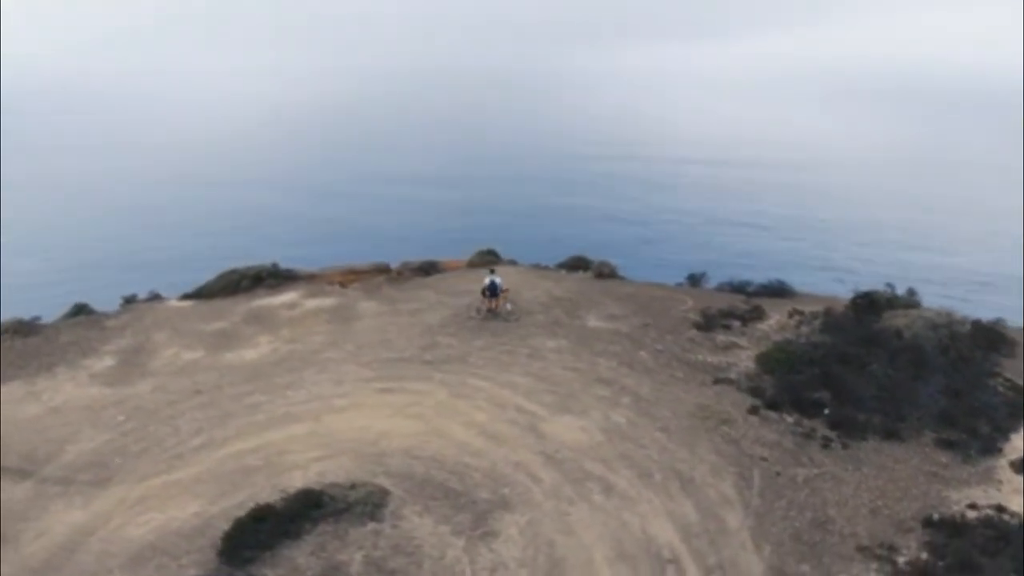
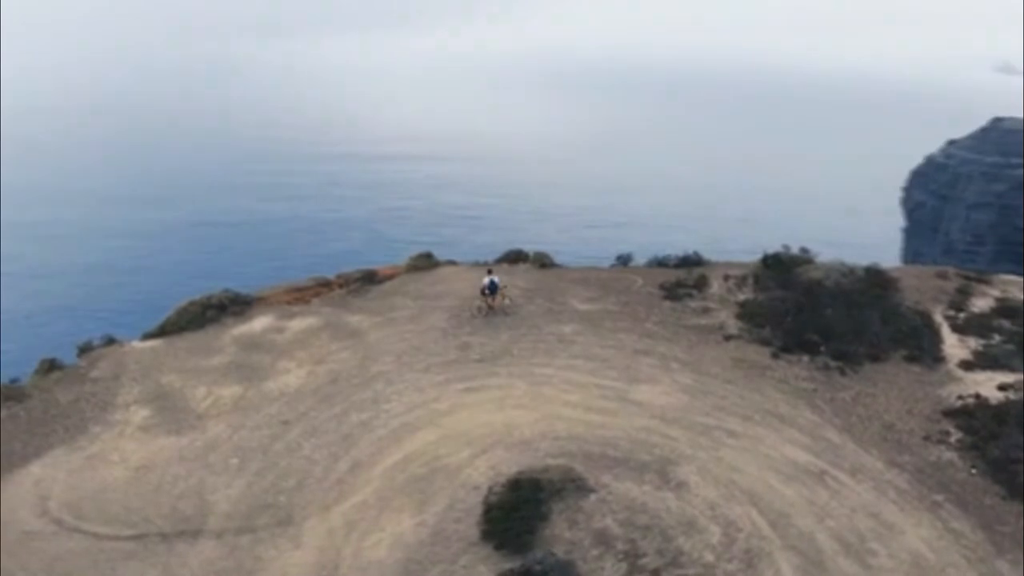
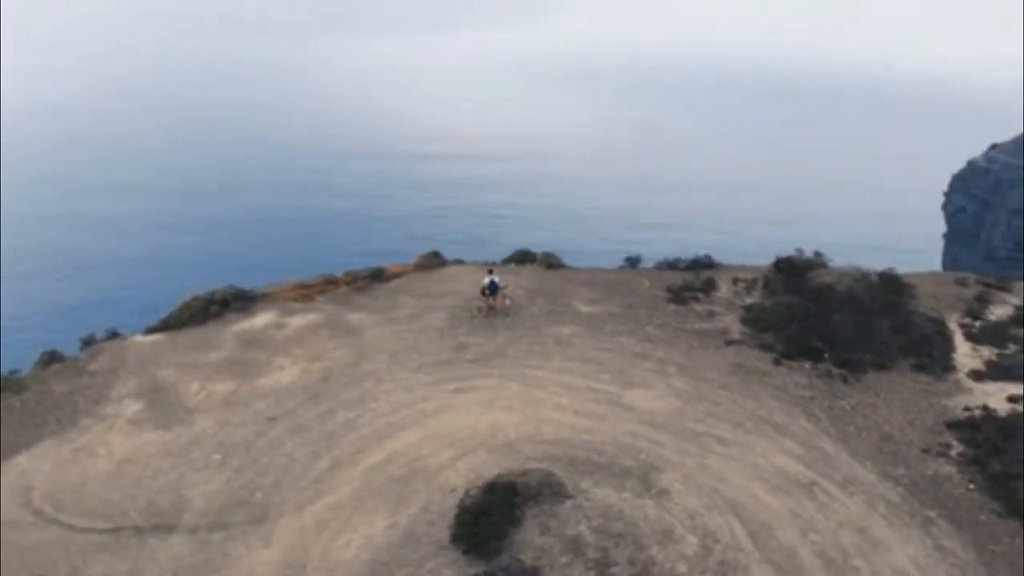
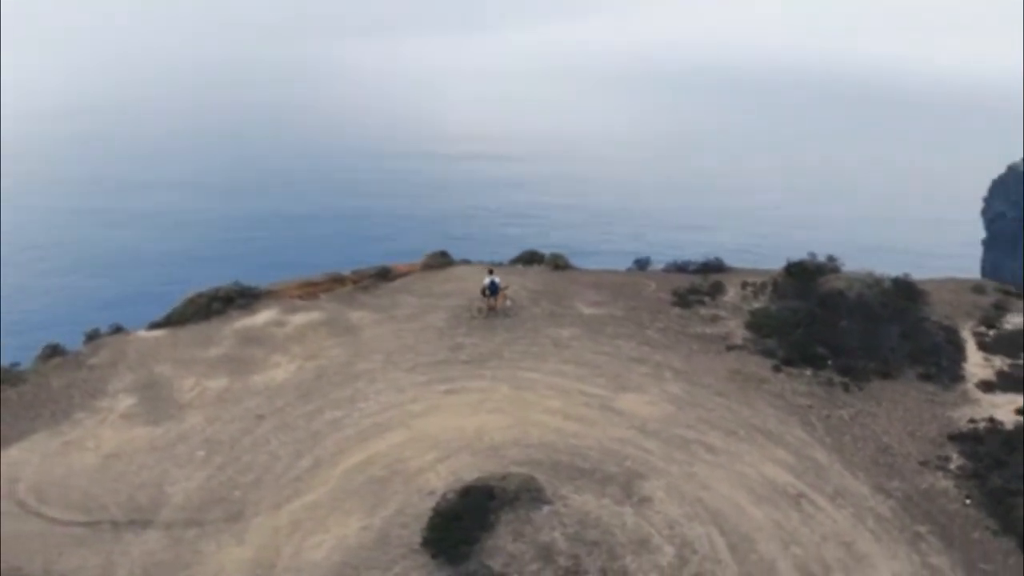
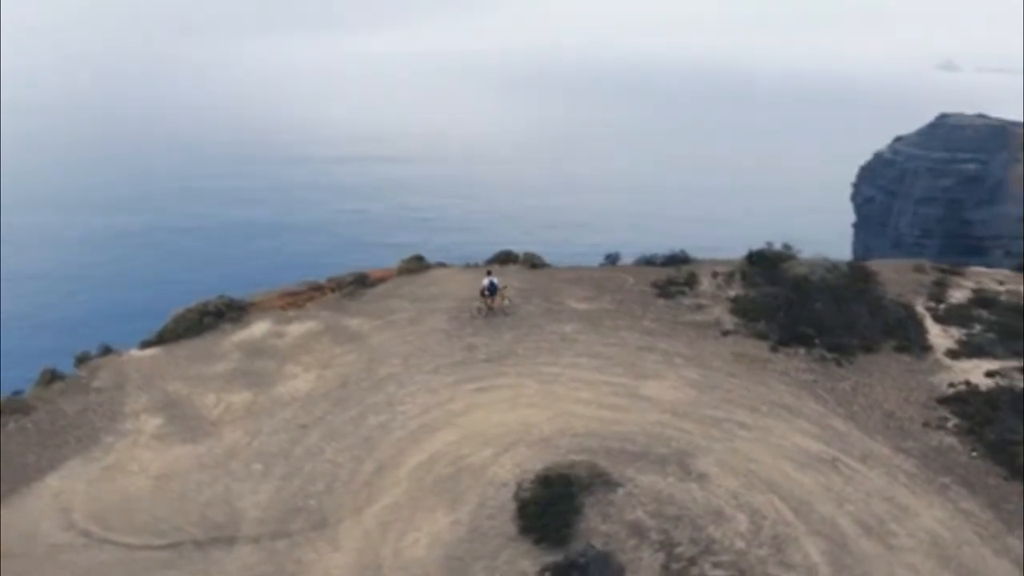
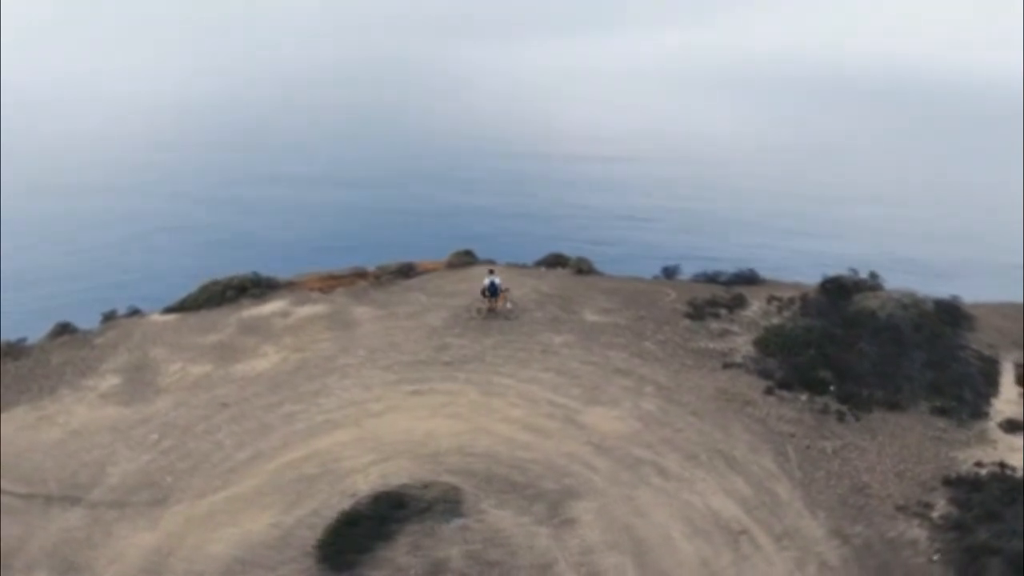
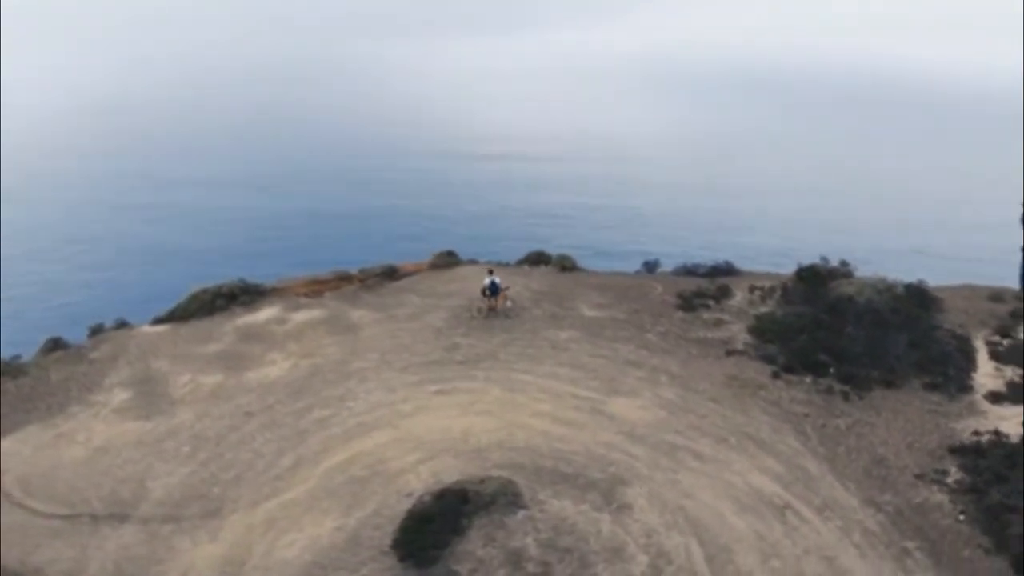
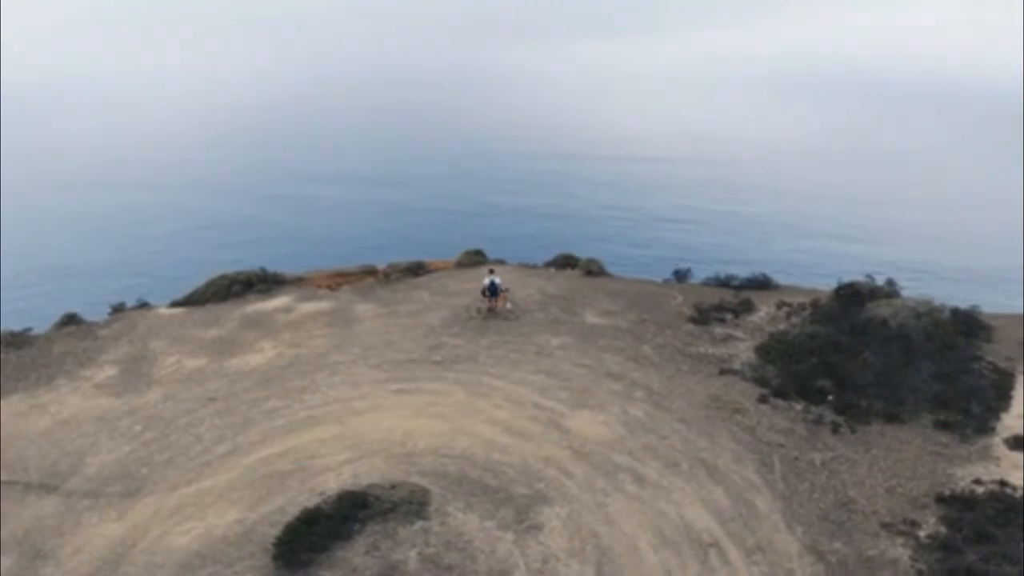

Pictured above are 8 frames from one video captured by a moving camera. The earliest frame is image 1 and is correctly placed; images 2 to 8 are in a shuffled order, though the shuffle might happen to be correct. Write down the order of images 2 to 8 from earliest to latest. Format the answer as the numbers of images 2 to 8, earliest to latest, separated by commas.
8, 6, 7, 4, 3, 2, 5
